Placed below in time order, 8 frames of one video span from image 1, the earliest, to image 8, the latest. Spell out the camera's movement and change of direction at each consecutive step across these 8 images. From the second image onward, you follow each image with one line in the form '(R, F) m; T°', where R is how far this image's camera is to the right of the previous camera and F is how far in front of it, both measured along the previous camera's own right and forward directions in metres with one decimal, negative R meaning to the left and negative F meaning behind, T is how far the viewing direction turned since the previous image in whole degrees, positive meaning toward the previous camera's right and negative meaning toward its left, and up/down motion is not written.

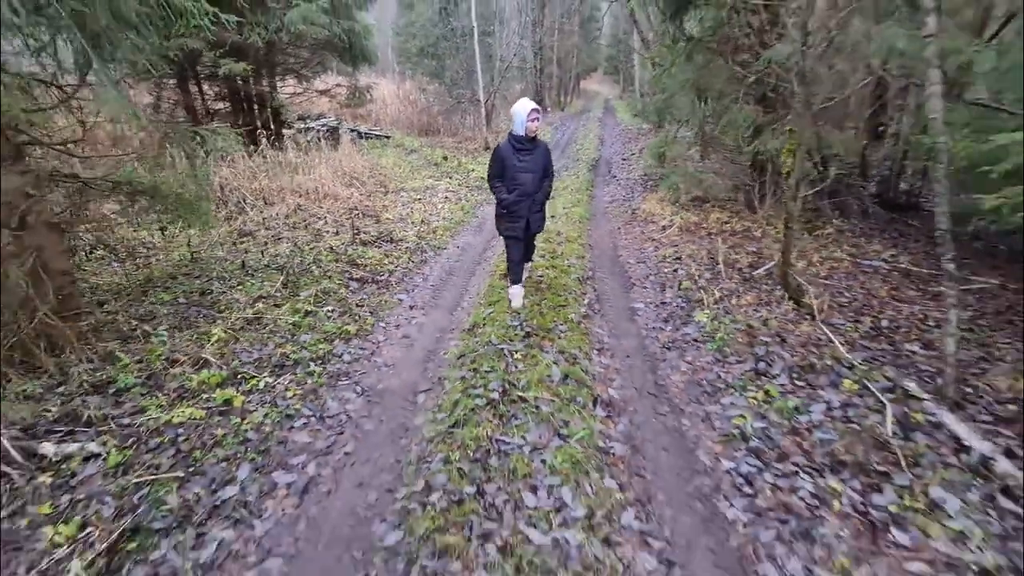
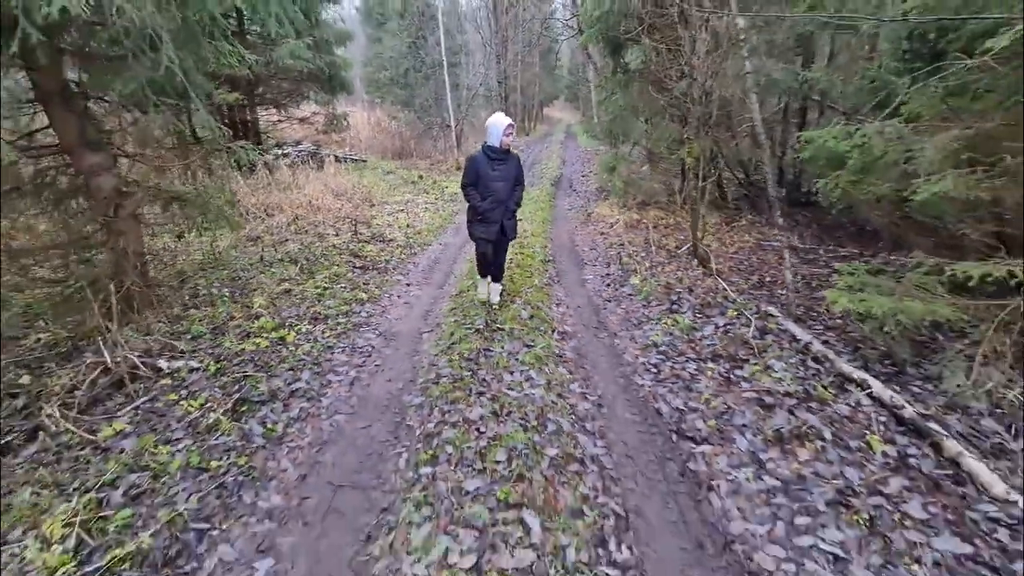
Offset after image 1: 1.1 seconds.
(-0.1, -1.7) m; +3°
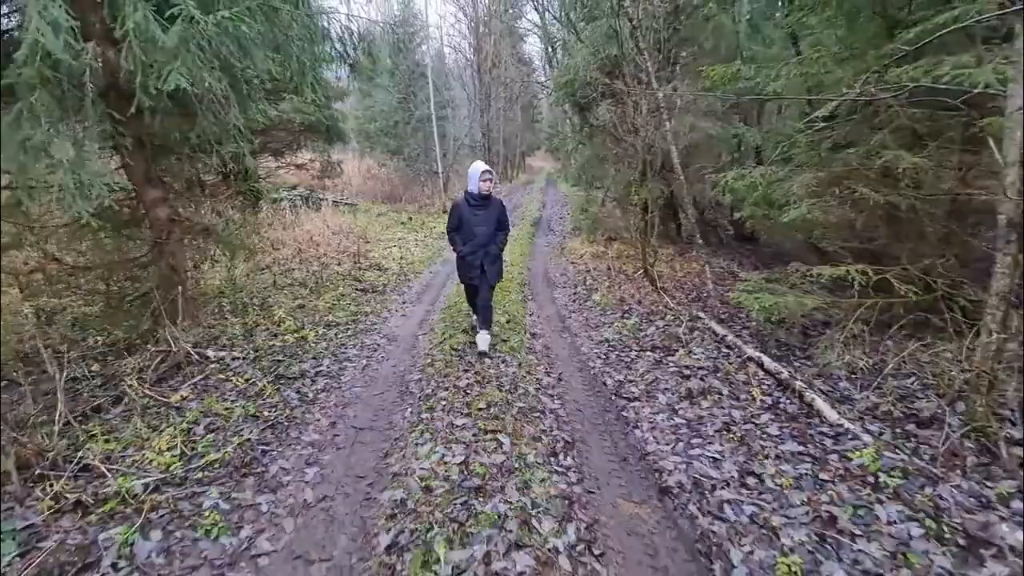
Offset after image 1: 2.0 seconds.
(+0.1, -1.5) m; +2°
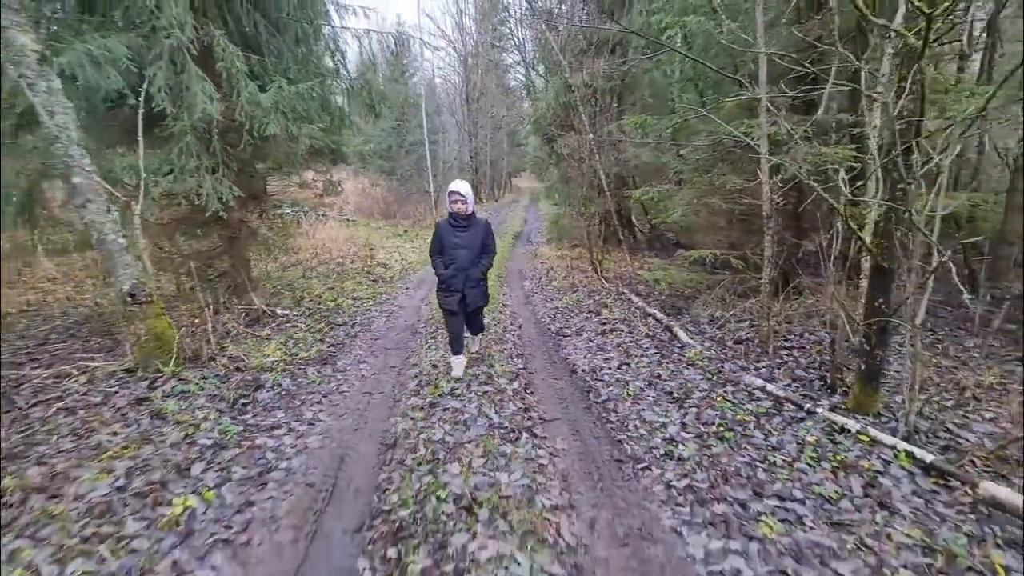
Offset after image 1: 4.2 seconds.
(+0.2, -3.0) m; +1°
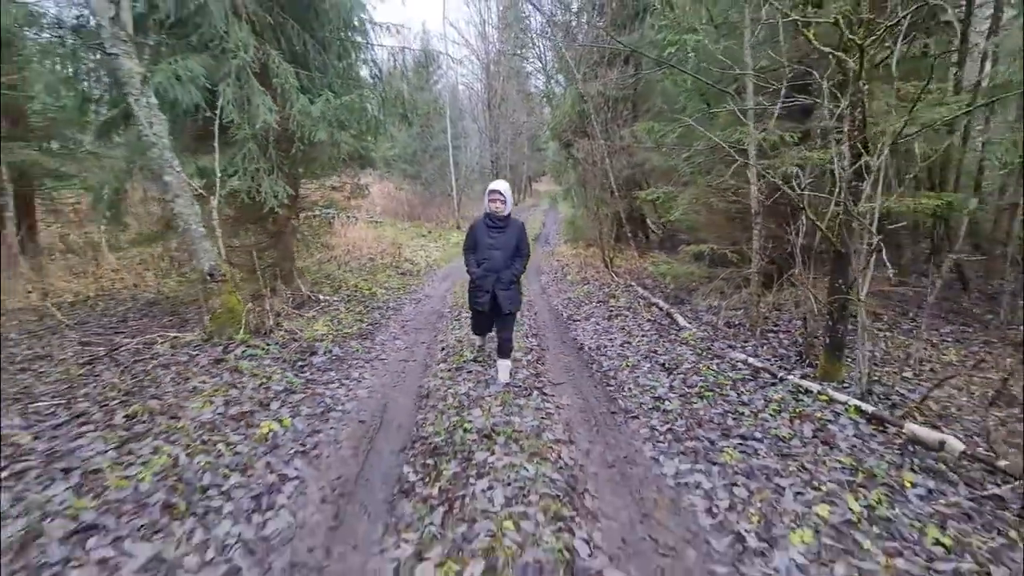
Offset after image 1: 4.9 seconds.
(+0.1, -1.0) m; -2°
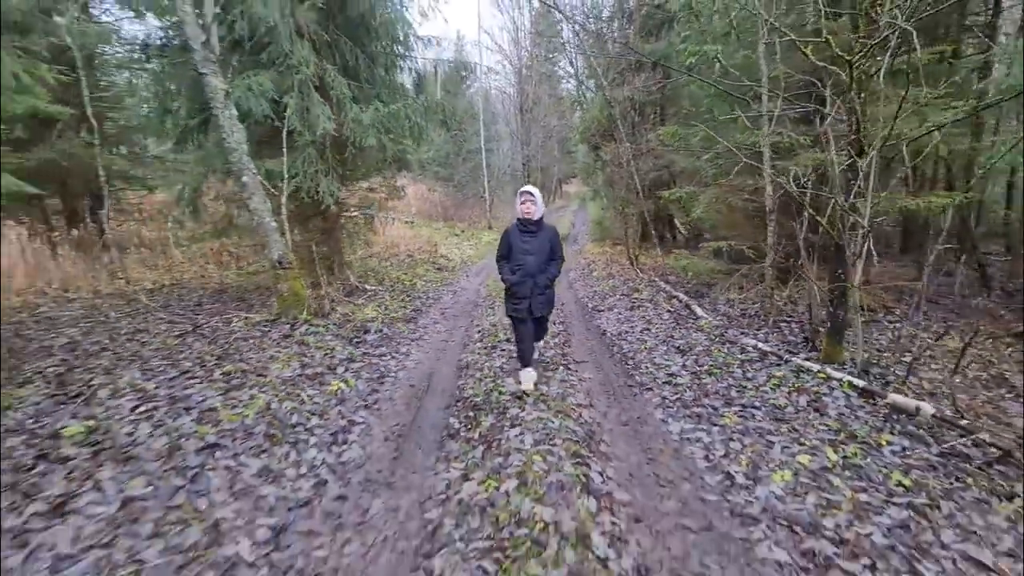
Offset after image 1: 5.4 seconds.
(0.0, -0.8) m; -3°
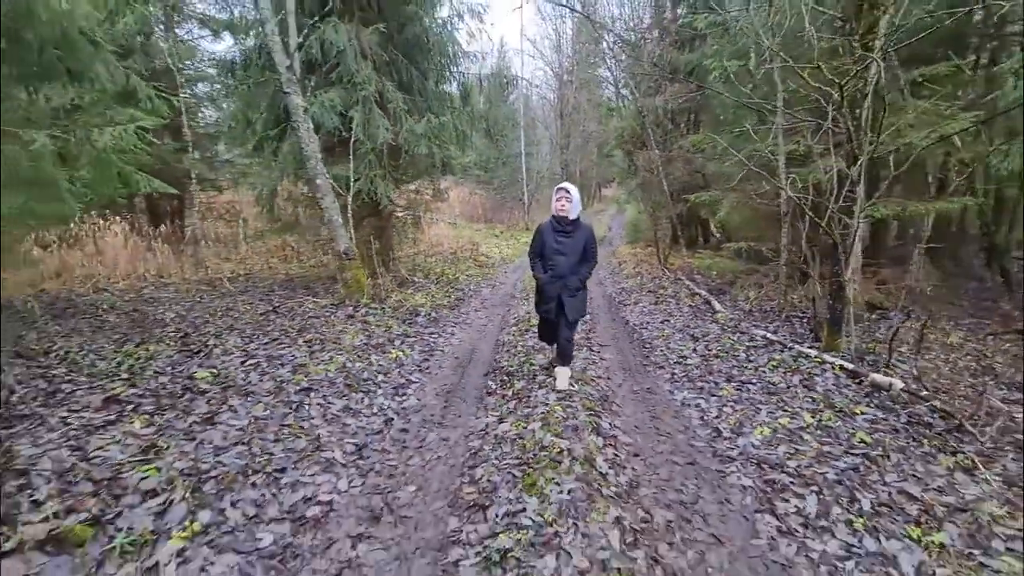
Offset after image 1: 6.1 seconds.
(+0.1, -1.1) m; -4°
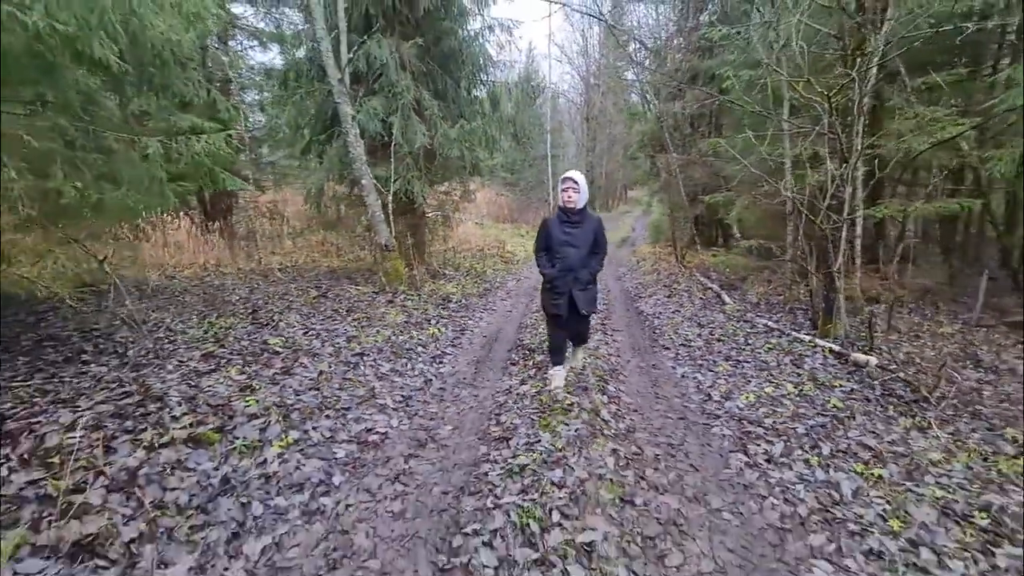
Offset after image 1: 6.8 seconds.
(0.0, -1.0) m; -3°
